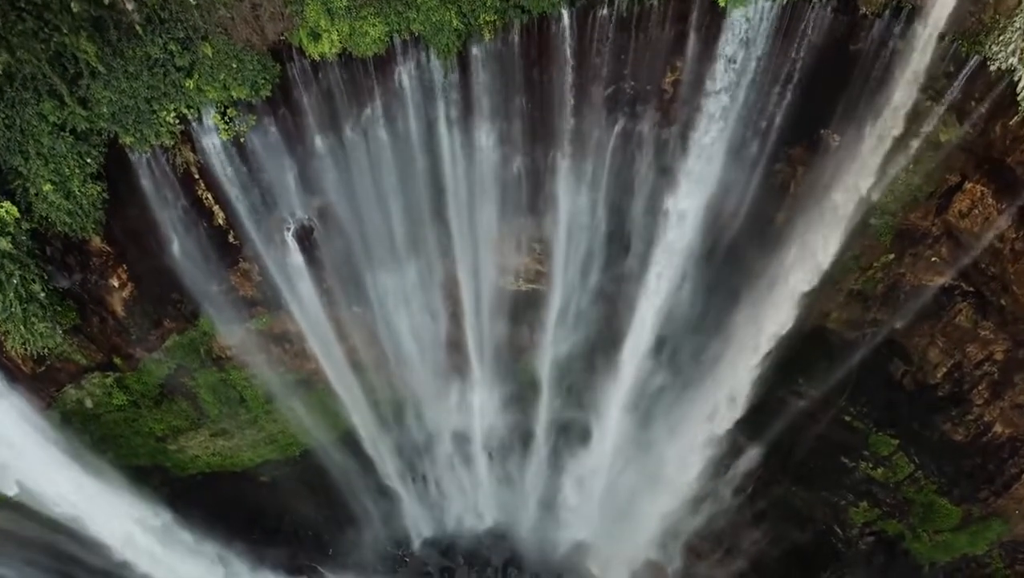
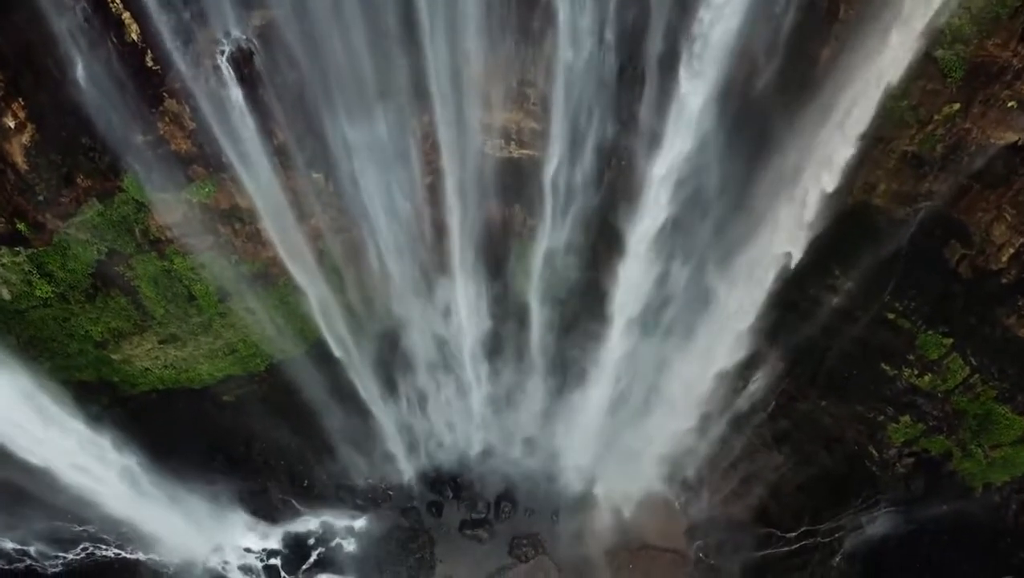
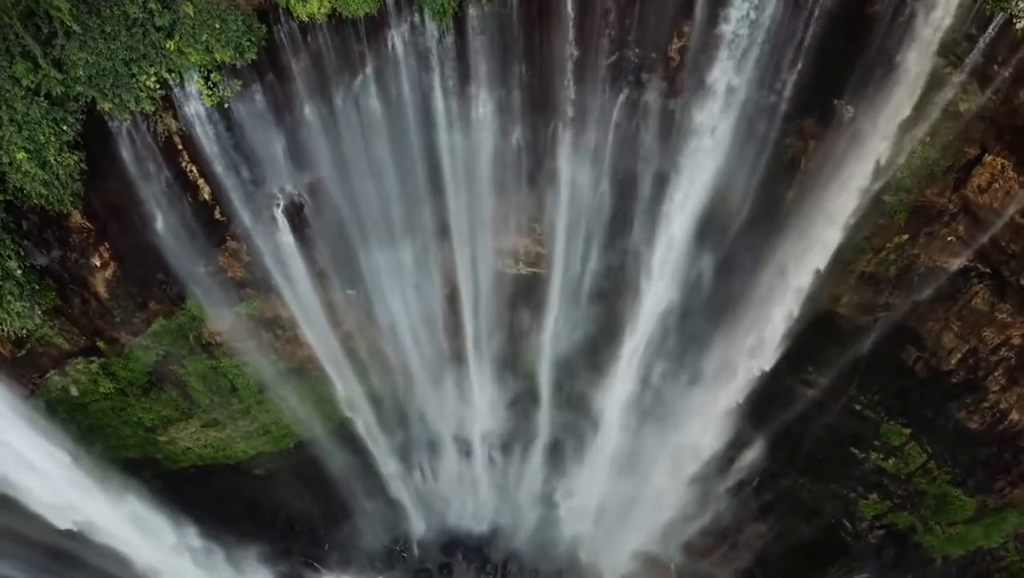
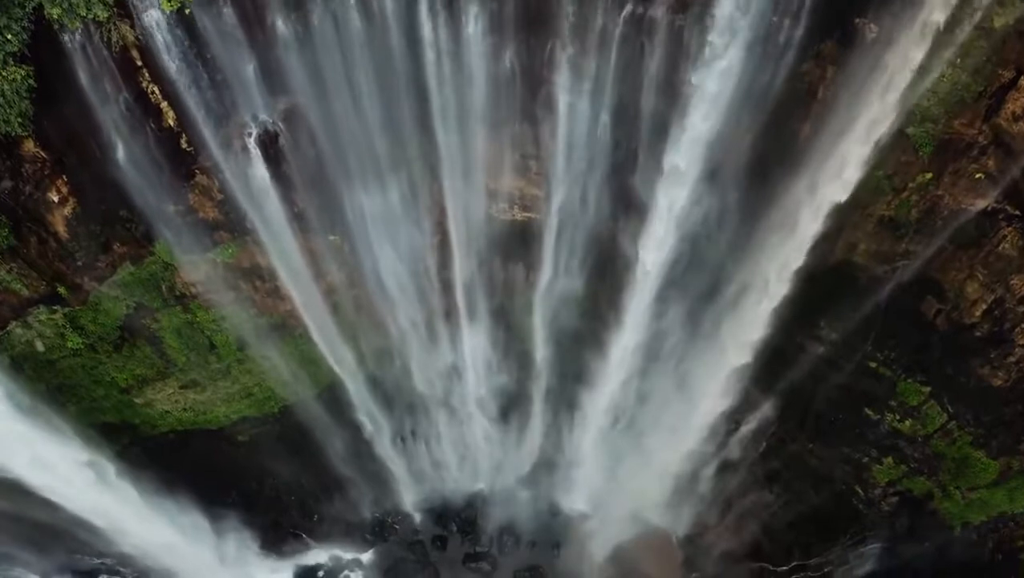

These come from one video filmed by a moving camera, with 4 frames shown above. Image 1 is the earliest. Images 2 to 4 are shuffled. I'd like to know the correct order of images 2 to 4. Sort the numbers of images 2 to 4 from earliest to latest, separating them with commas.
3, 4, 2
